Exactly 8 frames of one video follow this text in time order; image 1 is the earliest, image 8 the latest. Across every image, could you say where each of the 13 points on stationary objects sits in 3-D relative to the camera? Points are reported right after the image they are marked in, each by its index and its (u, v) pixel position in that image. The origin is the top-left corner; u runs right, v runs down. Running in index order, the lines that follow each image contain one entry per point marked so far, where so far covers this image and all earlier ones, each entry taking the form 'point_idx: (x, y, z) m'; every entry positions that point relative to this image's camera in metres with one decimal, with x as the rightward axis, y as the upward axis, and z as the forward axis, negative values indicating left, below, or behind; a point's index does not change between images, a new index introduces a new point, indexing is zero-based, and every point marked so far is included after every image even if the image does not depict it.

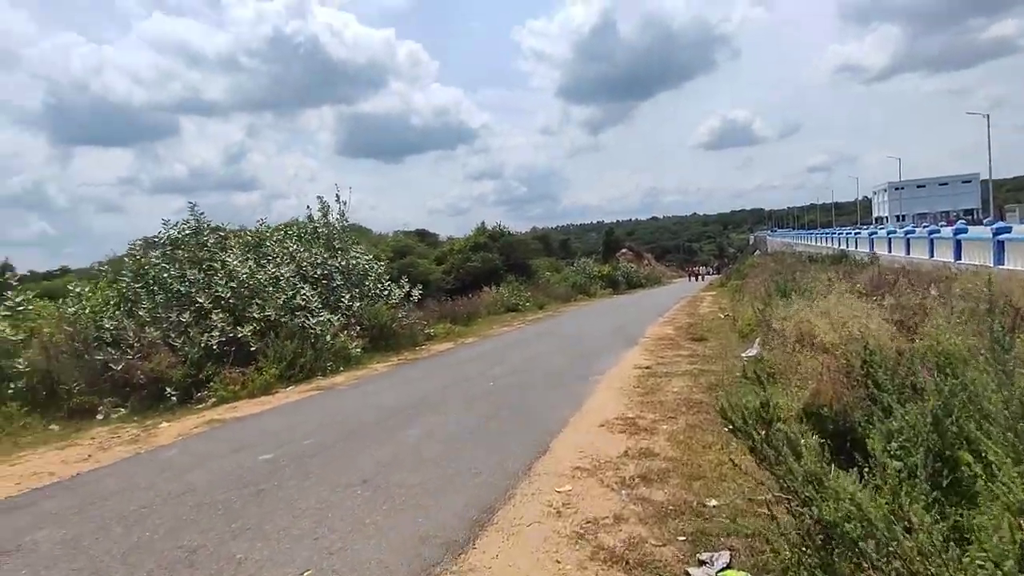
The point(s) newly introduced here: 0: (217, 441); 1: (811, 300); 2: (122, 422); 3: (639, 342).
0: (-4.2, -2.2, +8.1) m
1: (+6.1, -0.3, +11.8) m
2: (-7.5, -2.6, +11.0) m
3: (+3.6, -1.5, +16.0) m
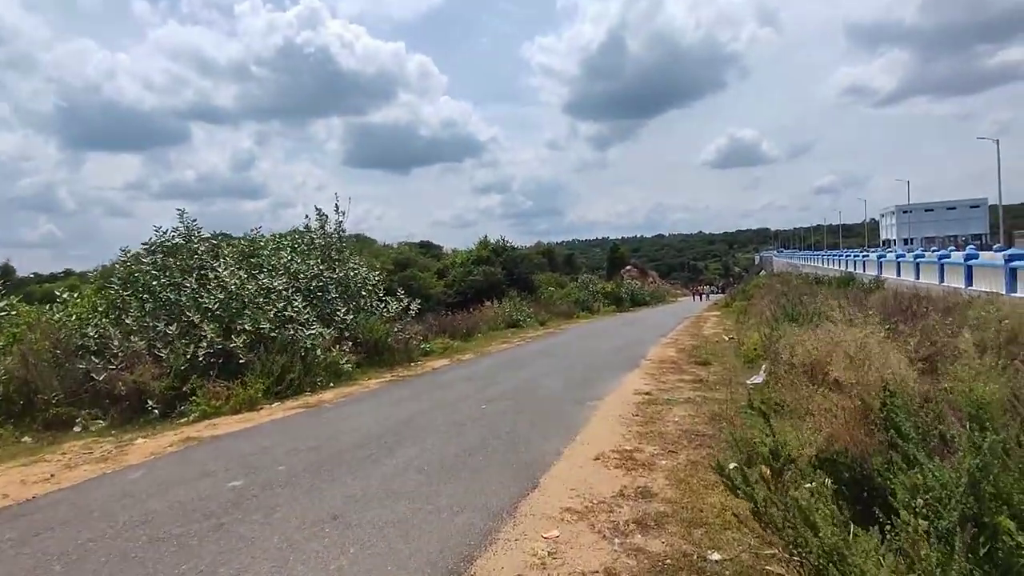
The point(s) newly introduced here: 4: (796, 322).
0: (-4.3, -2.3, +7.6) m
1: (+6.1, -0.8, +11.3) m
2: (-7.6, -2.7, +10.5) m
3: (+3.5, -2.1, +15.5) m
4: (+7.4, -1.0, +14.8) m
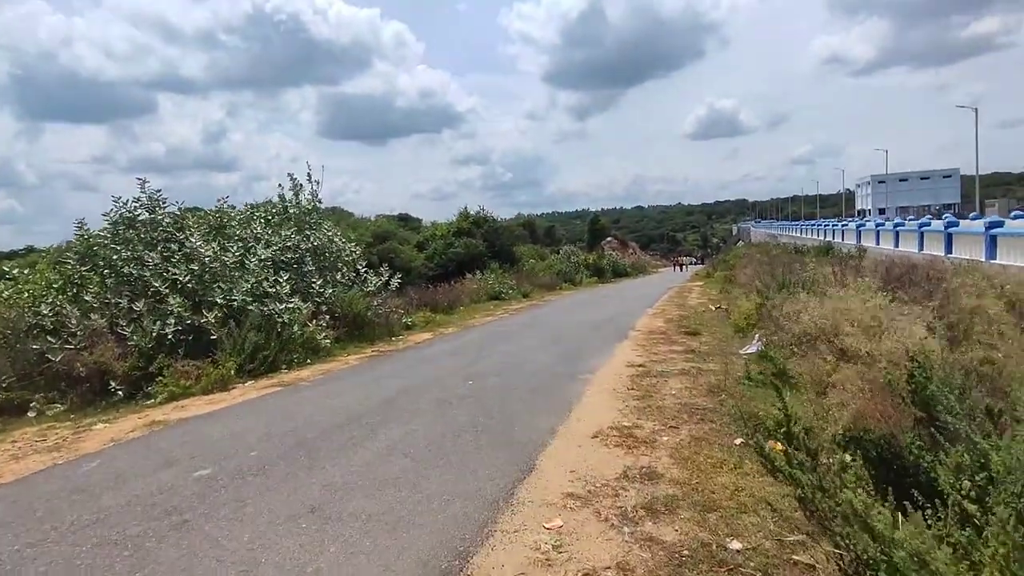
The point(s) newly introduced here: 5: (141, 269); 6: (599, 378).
0: (-4.4, -2.0, +7.0) m
1: (+5.8, -0.2, +11.0) m
2: (-7.8, -2.3, +9.8) m
3: (+3.1, -1.3, +15.1) m
4: (+7.0, -0.1, +14.5) m
5: (-8.1, +0.4, +12.6) m
6: (+1.5, -1.6, +10.0) m
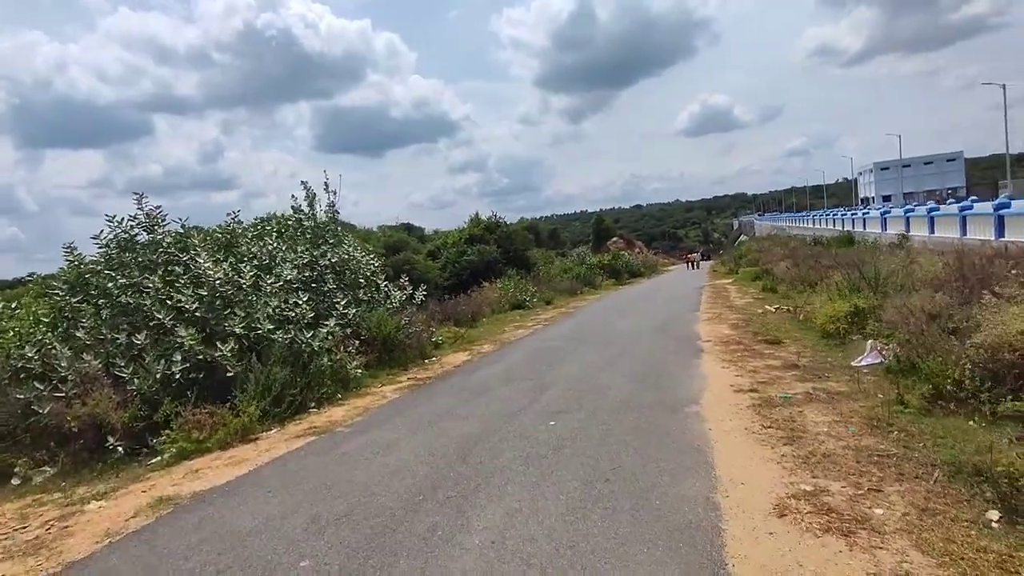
0: (-3.1, -2.4, +5.1) m
1: (+7.0, -0.1, +9.0) m
2: (-6.5, -2.9, +7.9) m
3: (+4.4, -1.4, +13.1) m
4: (+8.2, -0.1, +12.6) m
5: (-6.9, -0.2, +10.7) m
6: (+2.8, -1.7, +8.0) m
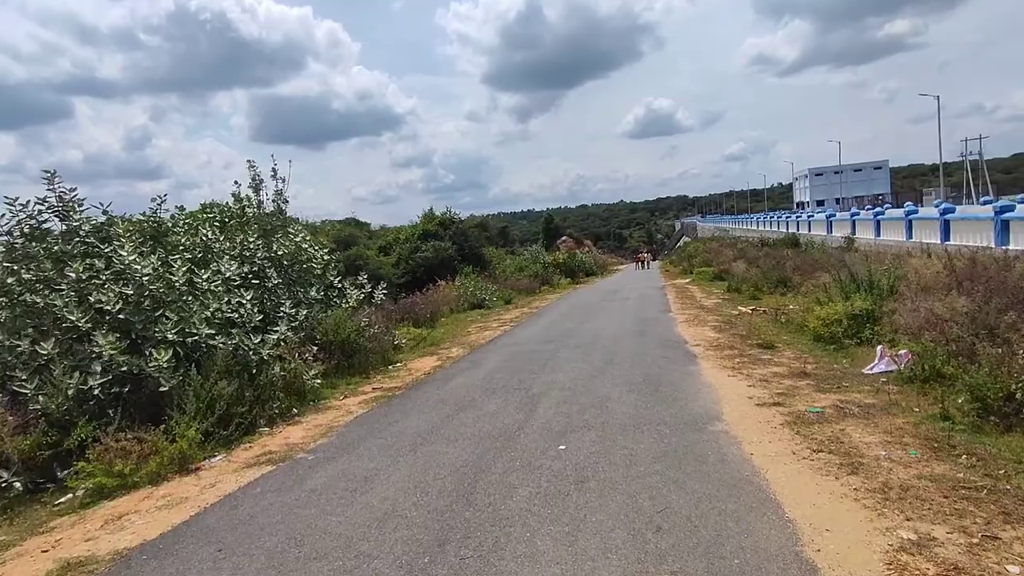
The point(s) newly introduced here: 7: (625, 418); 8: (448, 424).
0: (-2.8, -2.4, +3.5) m
1: (+6.9, -0.2, +8.4) m
2: (-6.4, -2.8, +6.0) m
3: (+3.9, -1.4, +12.3) m
4: (+7.8, -0.1, +12.1) m
5: (-7.1, -0.1, +8.7) m
6: (+2.8, -1.7, +7.1) m
7: (+1.5, -1.8, +7.8) m
8: (-0.9, -2.0, +8.3) m
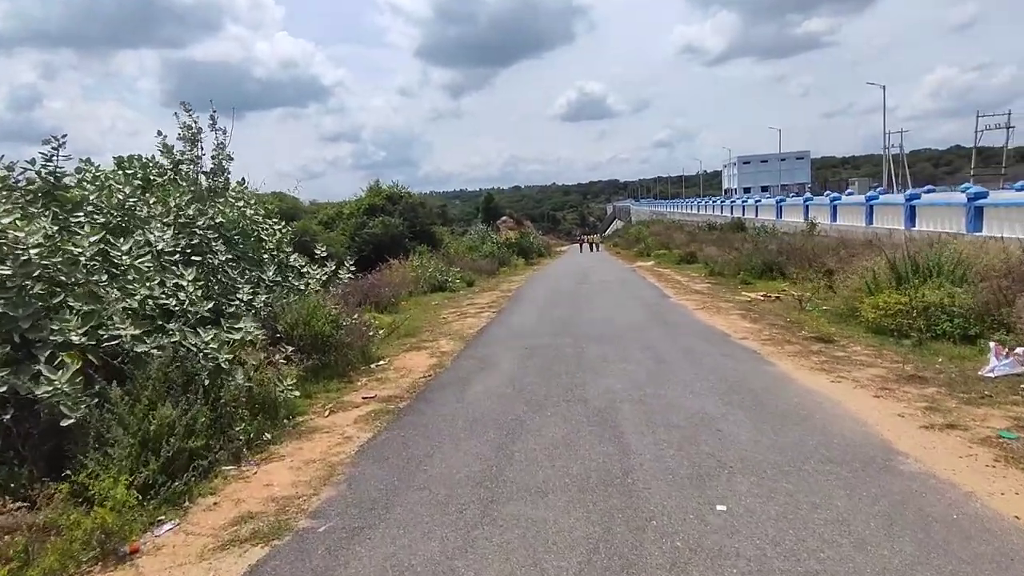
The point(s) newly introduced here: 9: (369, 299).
0: (-1.3, -2.3, +0.9) m
1: (+7.8, 0.0, +6.9) m
2: (-5.2, -2.6, +3.0) m
3: (+4.3, -1.1, +10.4) m
4: (+8.2, +0.2, +10.6) m
5: (-6.1, +0.1, +5.5) m
6: (+3.9, -1.6, +5.1) m
7: (+2.5, -1.6, +5.7) m
8: (0.0, -1.8, +5.8) m
9: (-4.8, -0.4, +19.4) m
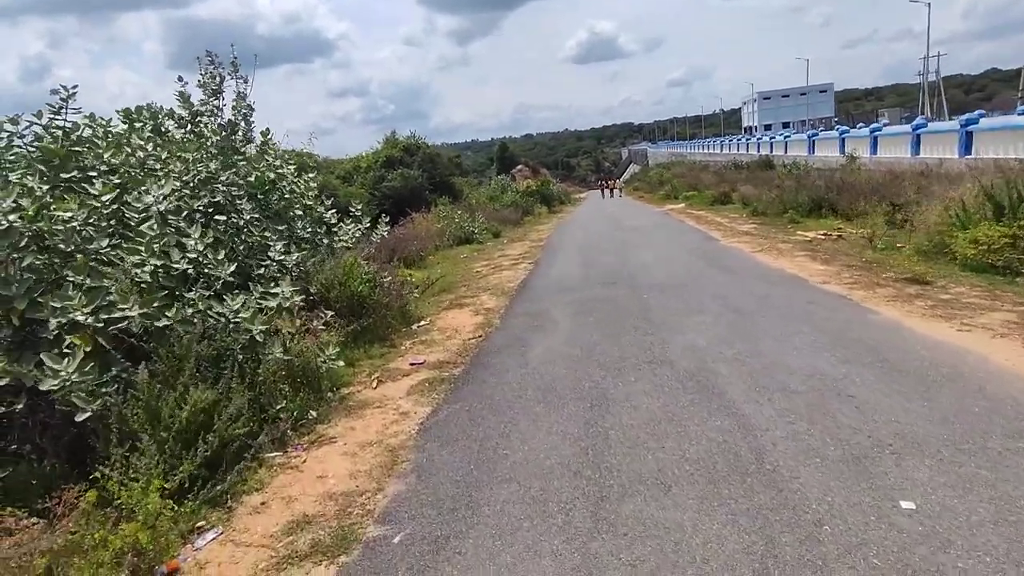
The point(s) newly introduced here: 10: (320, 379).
0: (-0.6, -2.3, 0.0) m
1: (+8.6, +0.8, +5.5) m
2: (-4.4, -2.6, +2.2) m
3: (+5.2, -0.1, +9.2) m
4: (+9.1, +1.3, +9.2) m
5: (-5.4, +0.3, +4.5) m
6: (+4.7, -1.1, +4.0) m
7: (+3.3, -1.1, +4.6) m
8: (+0.8, -1.3, +4.9) m
9: (-3.7, +1.0, +18.4) m
10: (-2.3, -1.1, +7.0) m
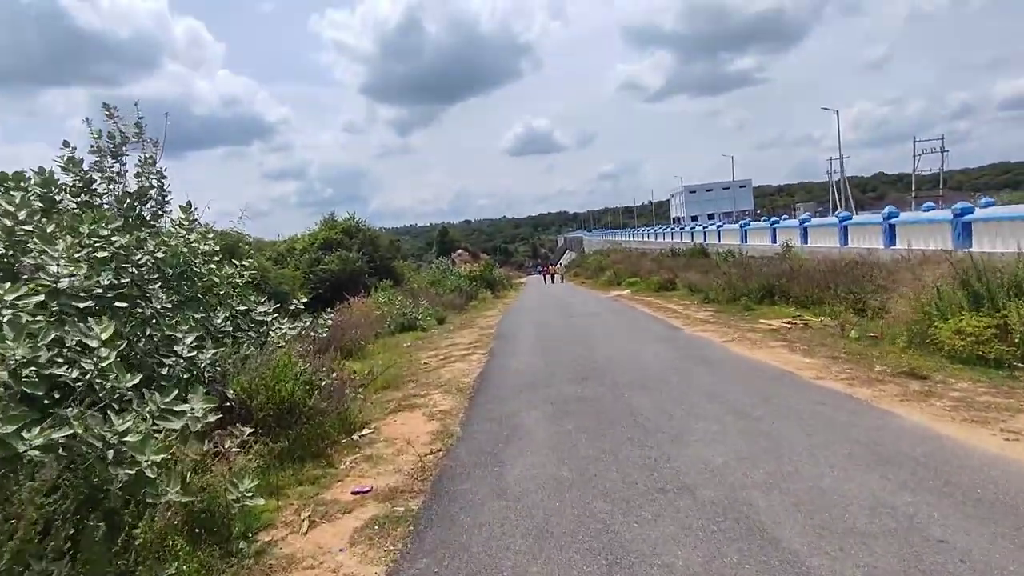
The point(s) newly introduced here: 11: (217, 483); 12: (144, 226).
0: (0.0, -2.3, -1.7) m
1: (+8.5, -0.1, +5.2) m
2: (-4.1, -2.9, 0.0) m
3: (+4.7, -1.5, +8.3) m
4: (+8.6, -0.1, +8.9) m
5: (-5.3, -0.3, +2.6) m
6: (+4.7, -1.7, +3.0) m
7: (+3.3, -1.8, +3.5) m
8: (+0.8, -2.0, +3.4) m
9: (-5.1, -1.6, +16.5) m
10: (-2.5, -2.1, +5.2) m
11: (-2.7, -1.8, +5.5) m
12: (-5.0, +1.0, +7.8) m
